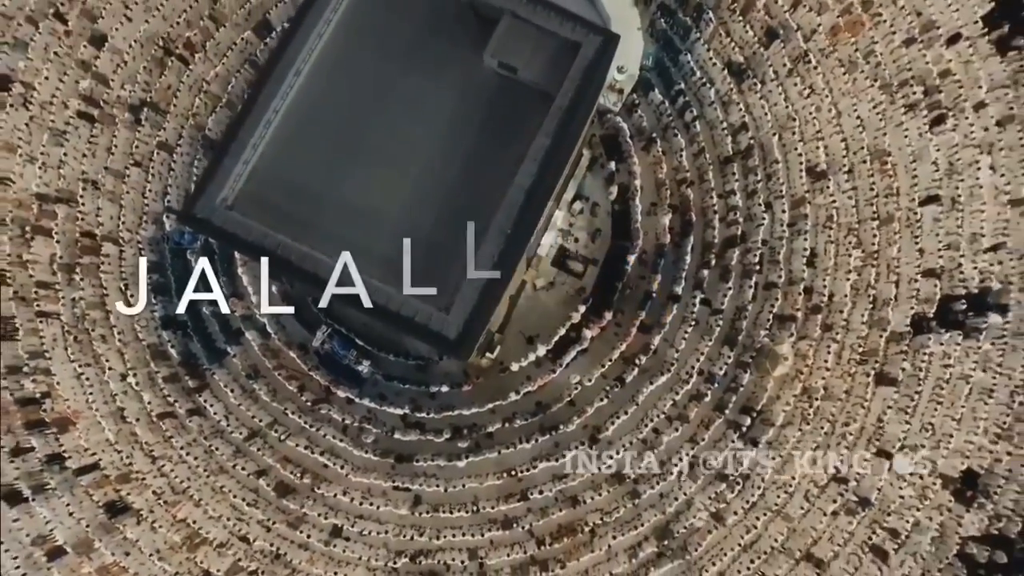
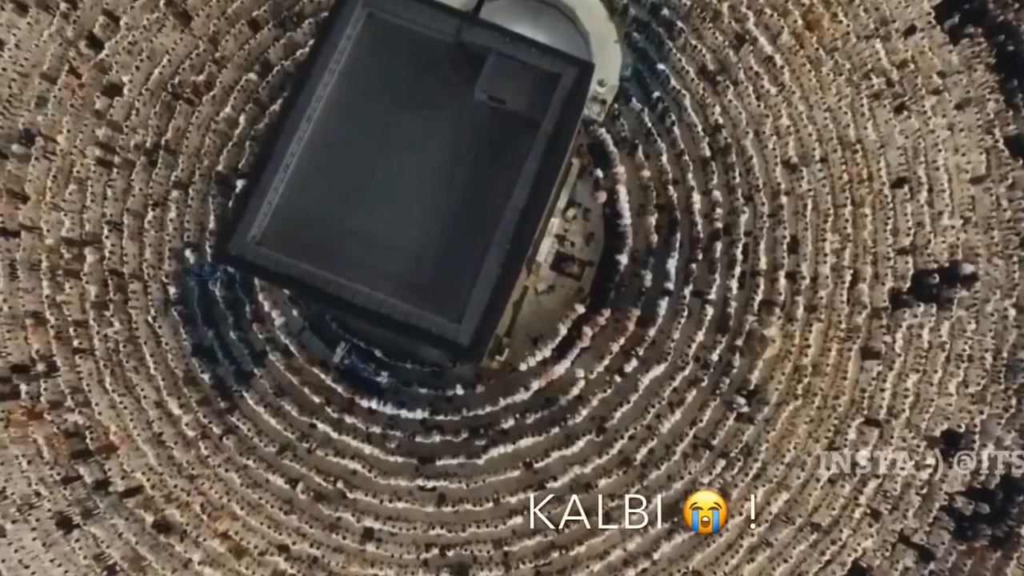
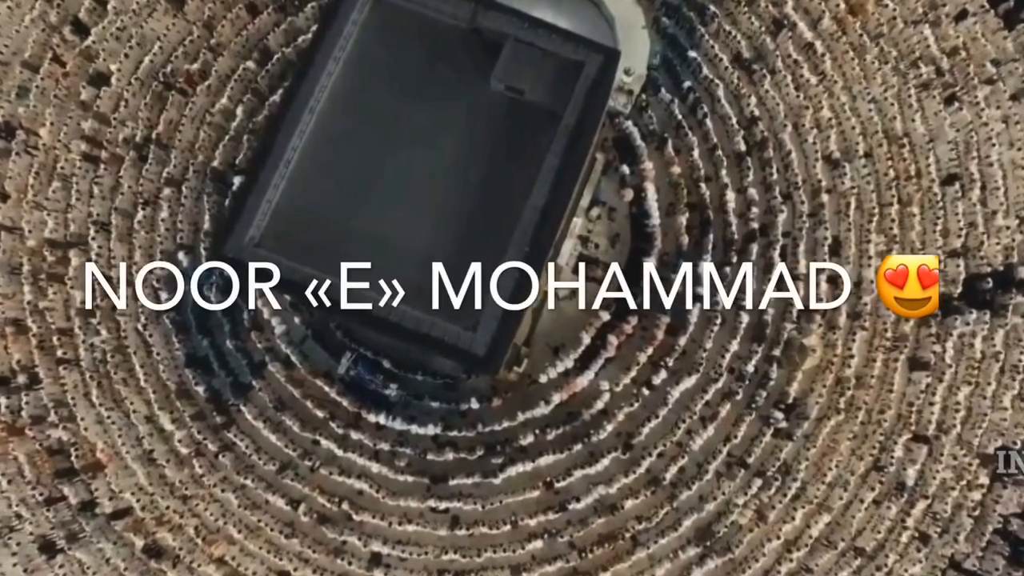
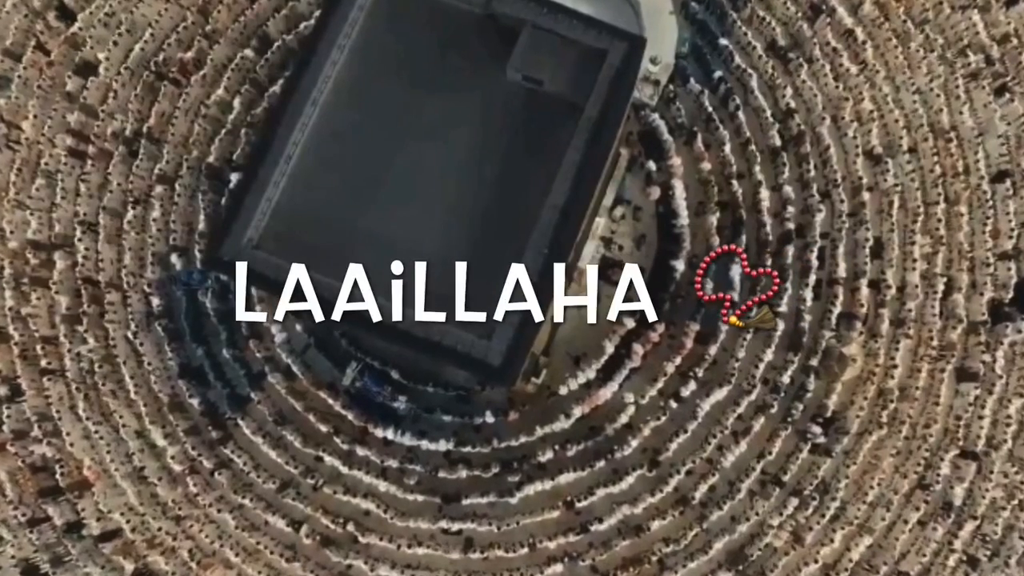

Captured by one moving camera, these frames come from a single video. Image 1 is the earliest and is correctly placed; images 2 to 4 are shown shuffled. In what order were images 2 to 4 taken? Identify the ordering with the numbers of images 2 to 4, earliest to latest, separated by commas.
2, 3, 4
